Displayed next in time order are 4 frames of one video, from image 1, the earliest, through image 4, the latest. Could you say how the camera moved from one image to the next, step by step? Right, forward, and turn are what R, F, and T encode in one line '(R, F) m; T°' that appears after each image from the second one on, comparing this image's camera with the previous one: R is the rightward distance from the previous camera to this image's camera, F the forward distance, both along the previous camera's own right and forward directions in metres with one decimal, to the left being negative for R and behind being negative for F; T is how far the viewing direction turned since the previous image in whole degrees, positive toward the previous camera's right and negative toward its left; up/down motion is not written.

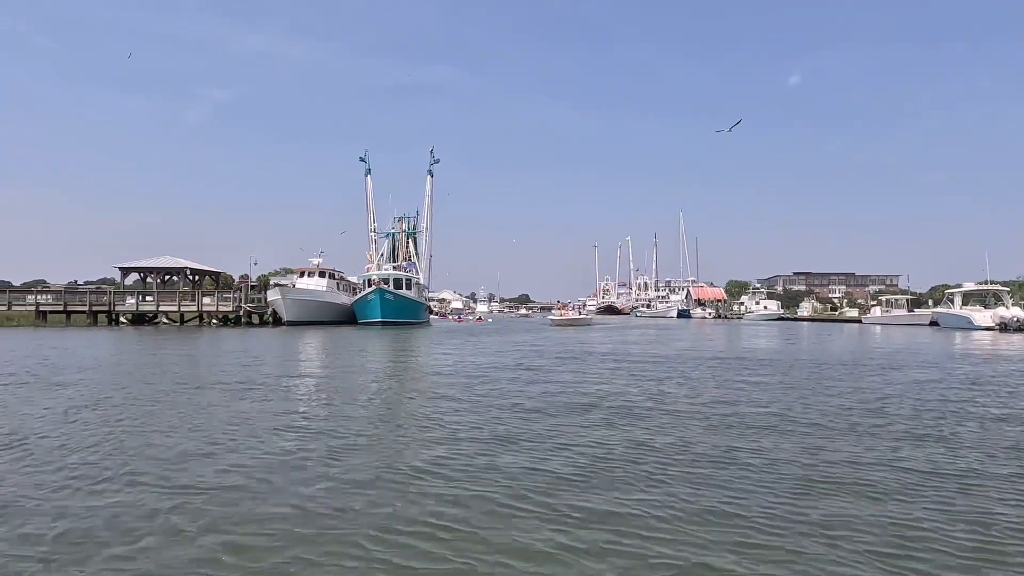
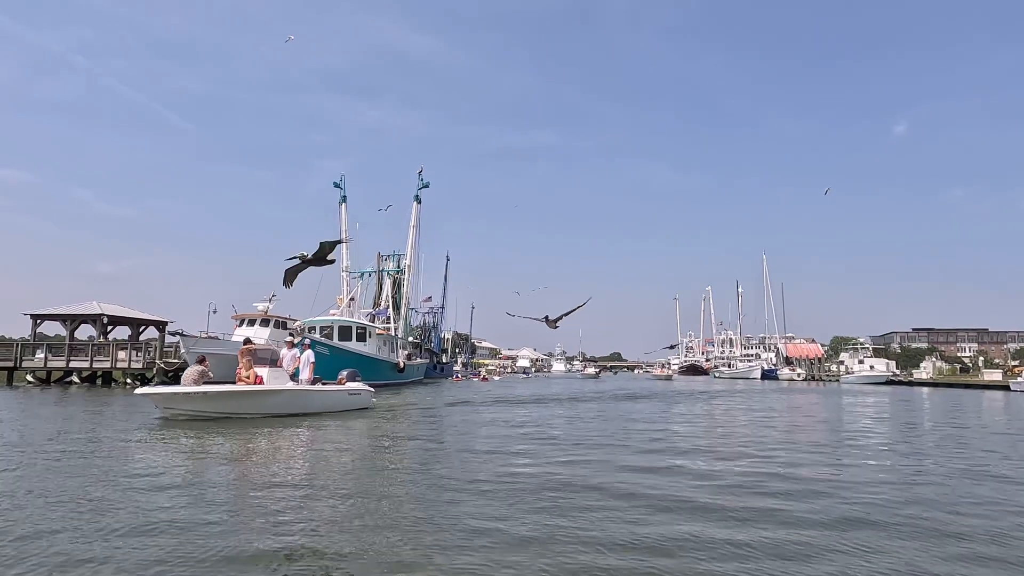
(+4.4, +9.4) m; -8°
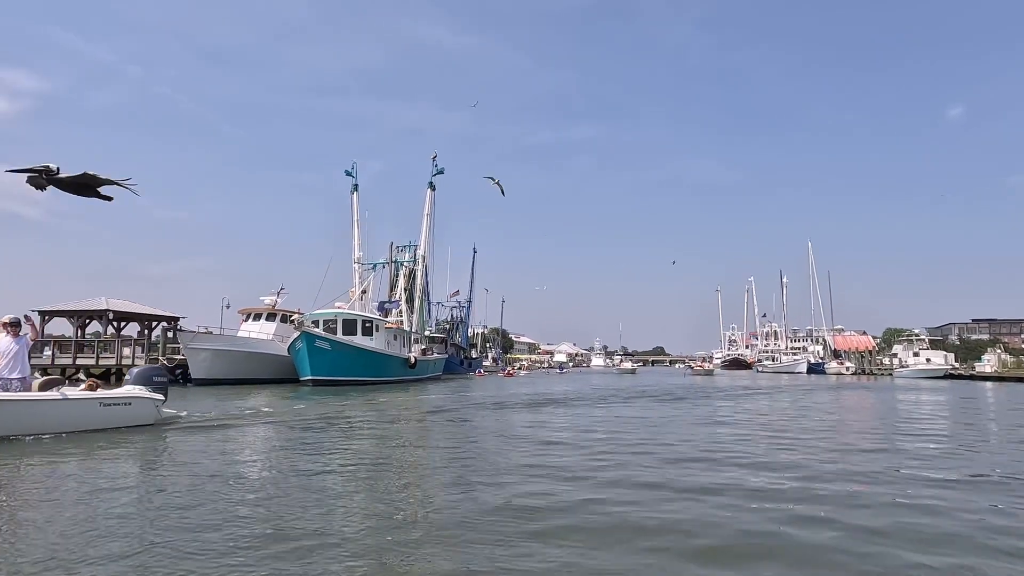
(+1.0, +1.9) m; -4°
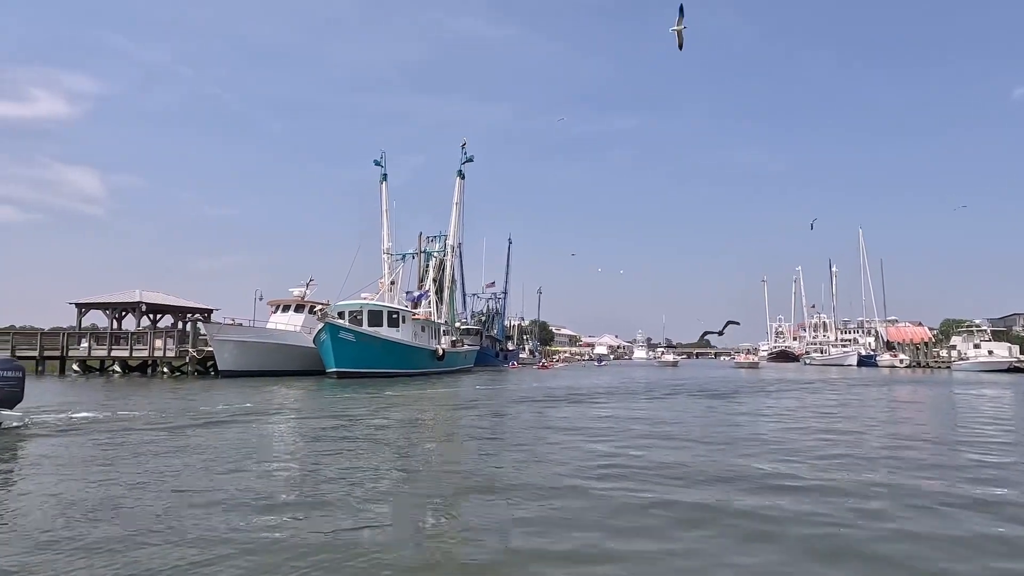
(+0.5, +0.9) m; -4°
